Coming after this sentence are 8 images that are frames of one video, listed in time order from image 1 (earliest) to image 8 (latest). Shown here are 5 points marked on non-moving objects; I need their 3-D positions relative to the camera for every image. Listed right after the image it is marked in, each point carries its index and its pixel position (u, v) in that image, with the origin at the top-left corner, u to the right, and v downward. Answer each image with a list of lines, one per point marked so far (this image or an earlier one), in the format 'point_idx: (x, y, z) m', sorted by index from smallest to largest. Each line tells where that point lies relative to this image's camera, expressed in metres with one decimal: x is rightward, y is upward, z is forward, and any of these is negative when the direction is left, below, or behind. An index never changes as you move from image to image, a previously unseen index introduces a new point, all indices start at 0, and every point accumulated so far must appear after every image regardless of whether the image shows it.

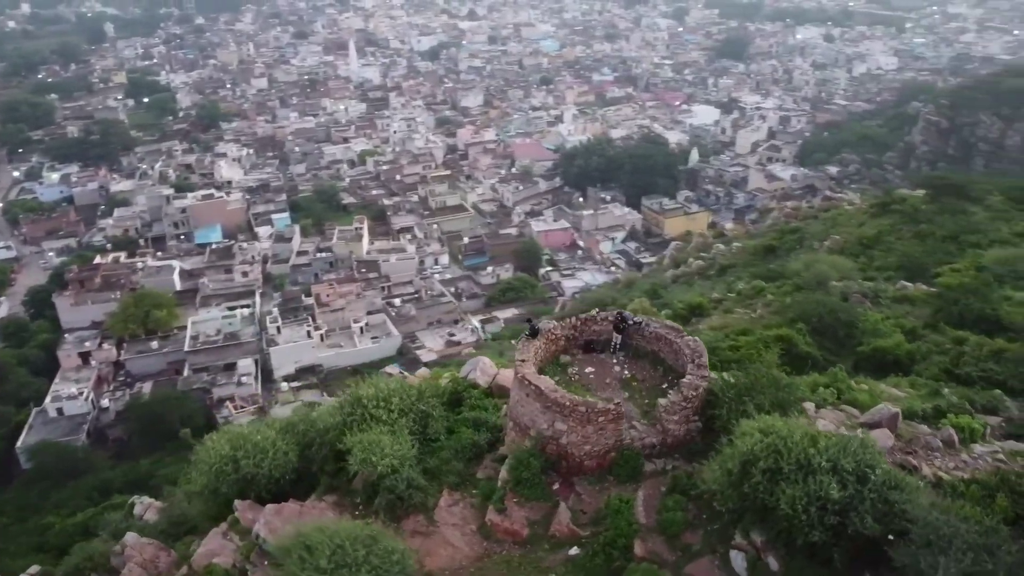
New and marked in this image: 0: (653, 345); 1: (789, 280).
0: (+1.2, -0.5, +7.4) m
1: (+5.1, +0.1, +15.1) m
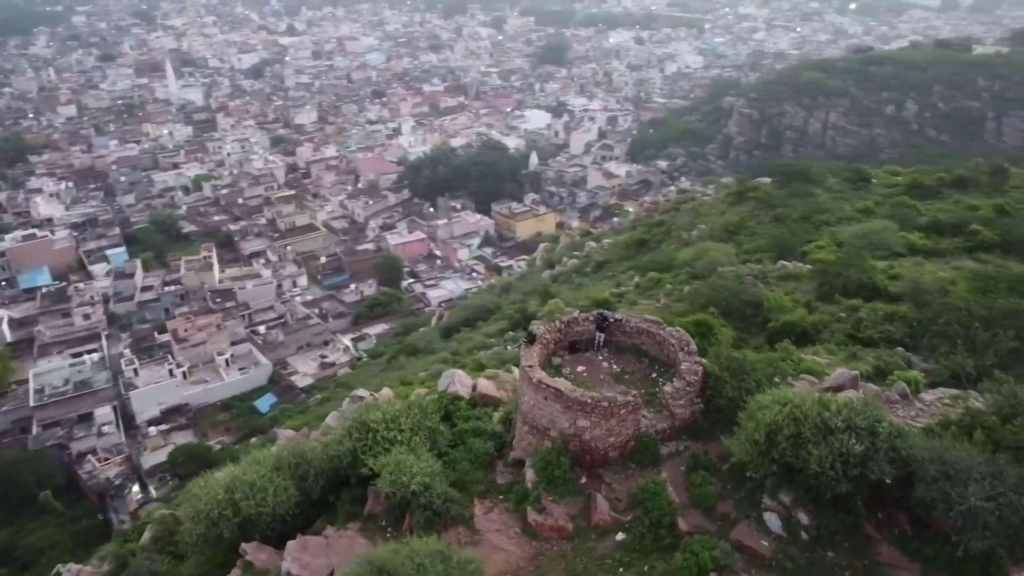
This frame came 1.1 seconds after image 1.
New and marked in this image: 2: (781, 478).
0: (+1.2, -0.5, +7.9) m
1: (+3.4, +0.3, +16.2) m
2: (+2.0, -1.4, +6.2) m
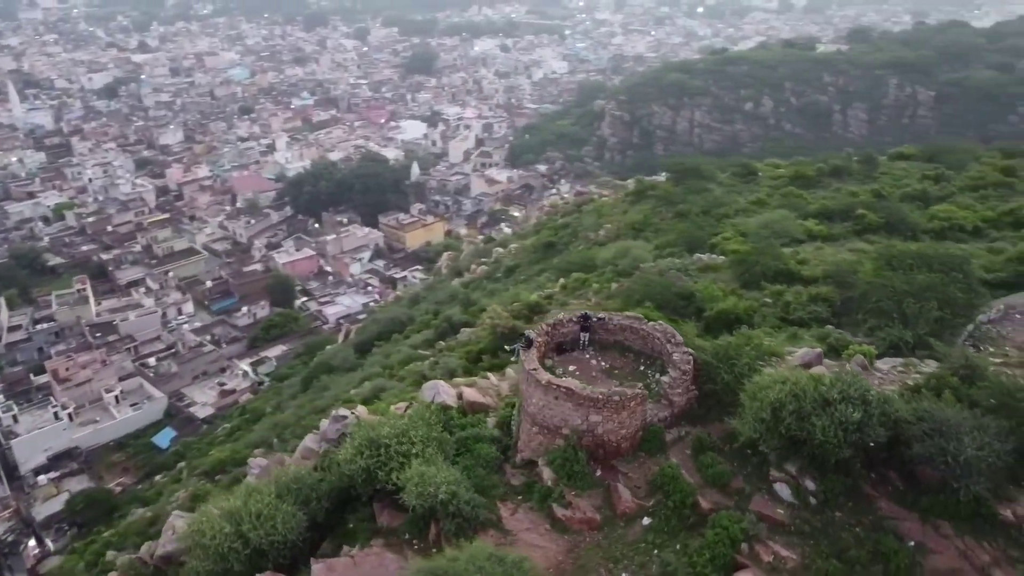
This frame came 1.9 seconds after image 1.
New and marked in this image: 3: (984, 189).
0: (+1.1, -0.5, +8.3) m
1: (+1.9, +0.4, +16.9) m
2: (+2.2, -1.3, +6.7) m
3: (+11.2, +2.3, +19.6) m
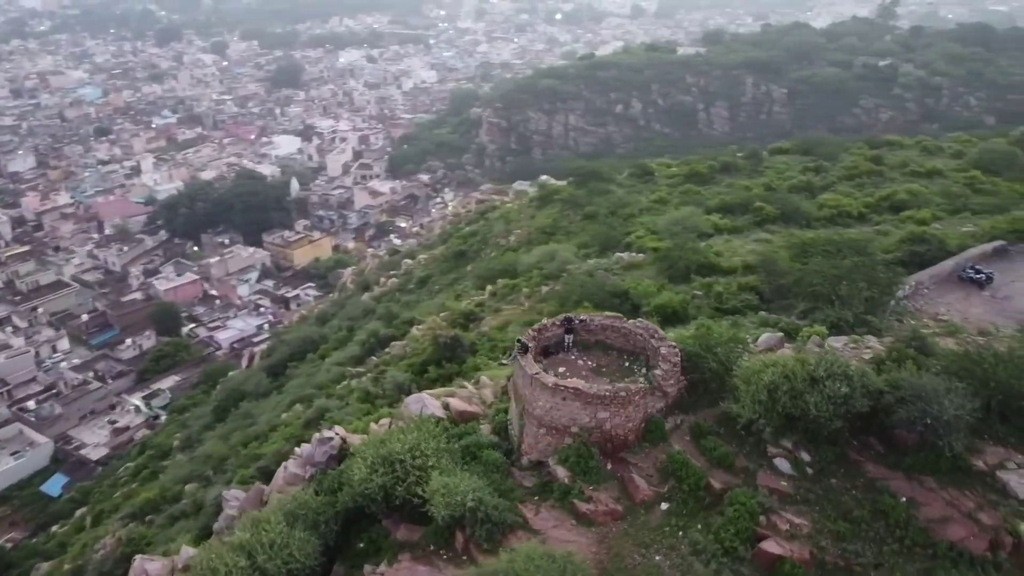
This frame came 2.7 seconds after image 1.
0: (+0.9, -0.5, +8.7) m
1: (+0.4, +0.3, +17.3) m
2: (+2.4, -1.2, +7.3) m
3: (+9.1, +2.9, +21.5) m
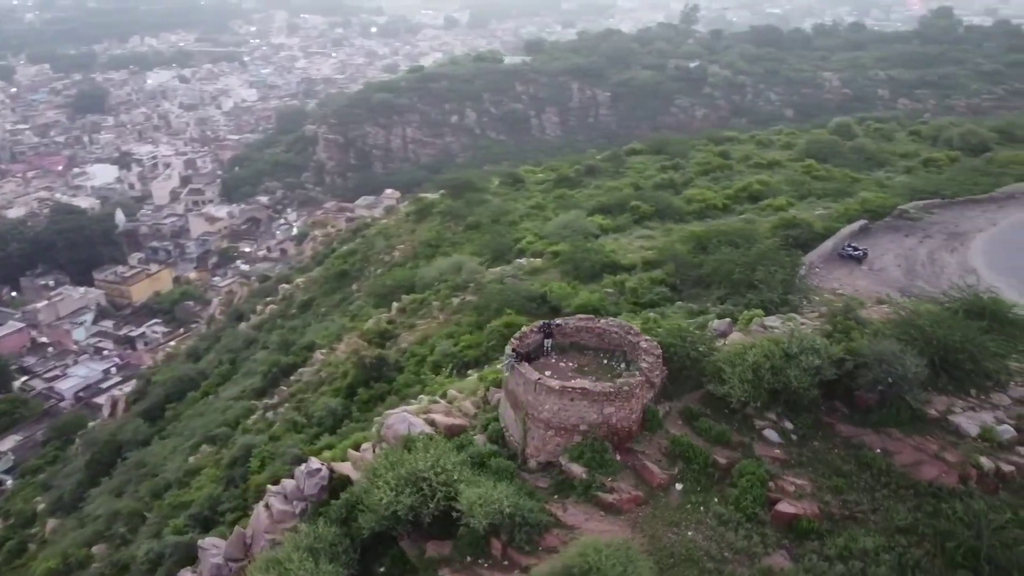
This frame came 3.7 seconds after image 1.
0: (+0.7, -0.6, +9.2) m
1: (-1.6, 0.0, +17.5) m
2: (+2.5, -1.1, +8.1) m
3: (+5.7, +3.3, +23.3) m
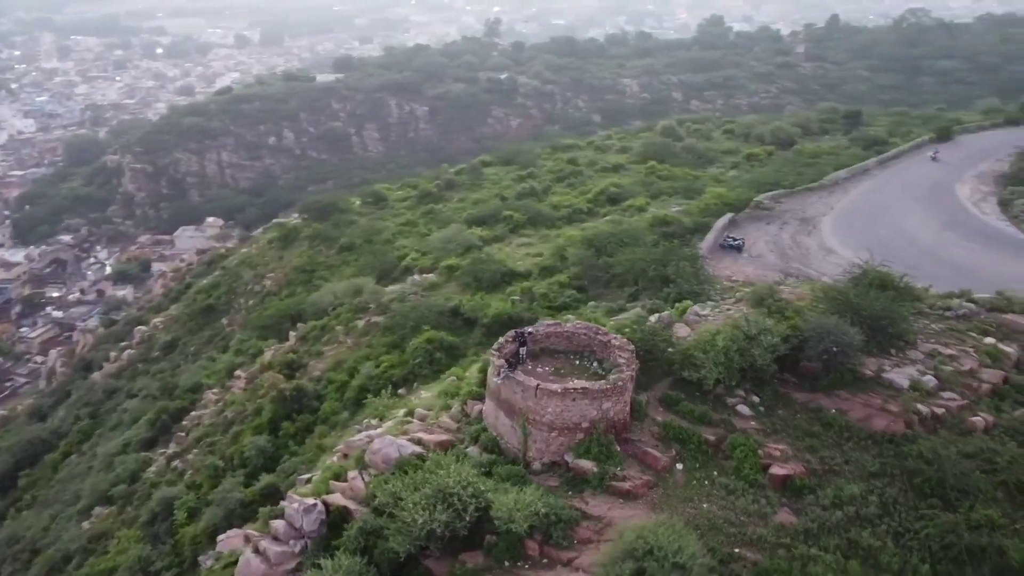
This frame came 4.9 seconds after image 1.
0: (+0.4, -0.7, +9.7) m
1: (-3.8, -0.5, +17.3) m
2: (+2.4, -1.0, +9.1) m
3: (+1.7, +3.3, +24.6) m
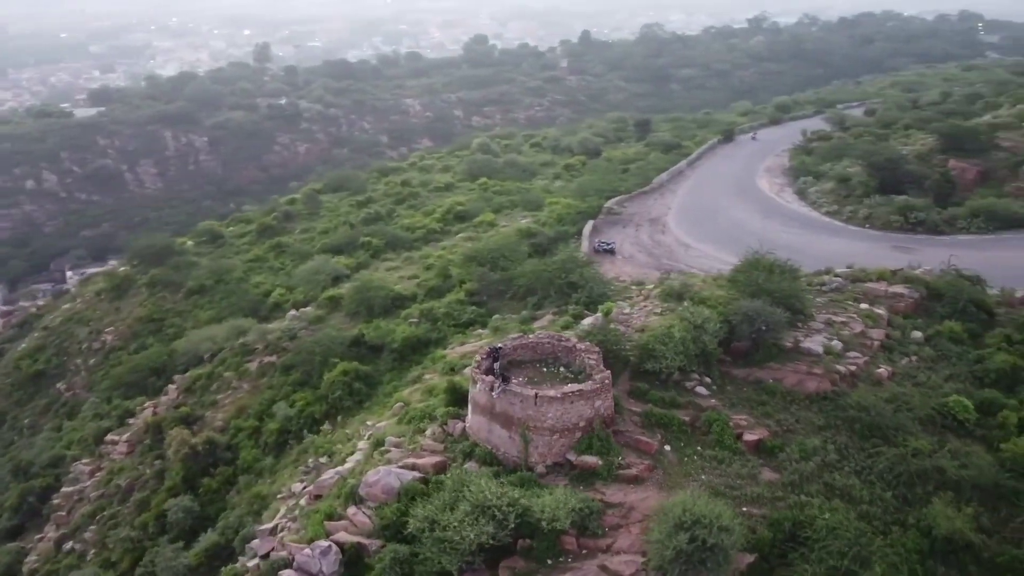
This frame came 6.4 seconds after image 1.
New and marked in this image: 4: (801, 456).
0: (0.0, -0.8, +10.3) m
1: (-6.0, -1.4, +16.4) m
2: (+2.2, -1.0, +10.2) m
3: (-3.2, +2.6, +25.0) m
4: (+3.2, -1.9, +9.1) m
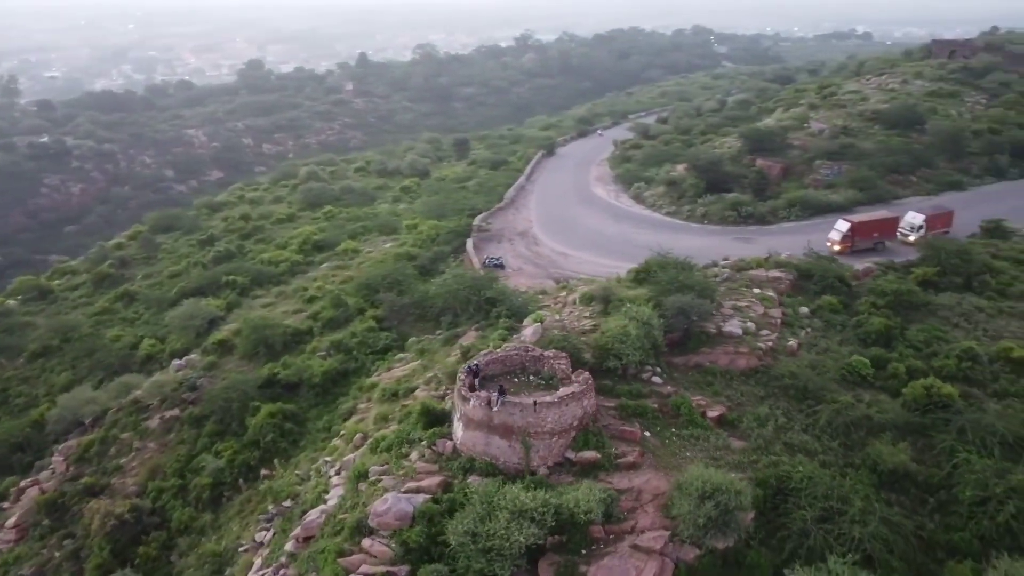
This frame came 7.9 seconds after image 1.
0: (-0.3, -1.1, +10.8) m
1: (-7.7, -2.5, +15.1) m
2: (+1.8, -1.0, +11.3) m
3: (-7.6, +1.5, +24.2) m
4: (+3.1, -1.7, +10.5) m
